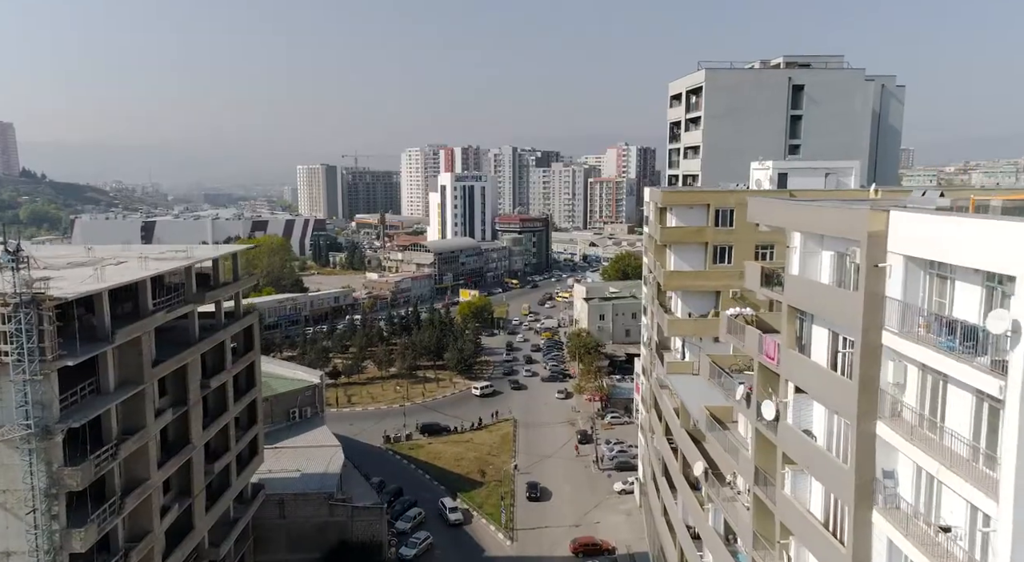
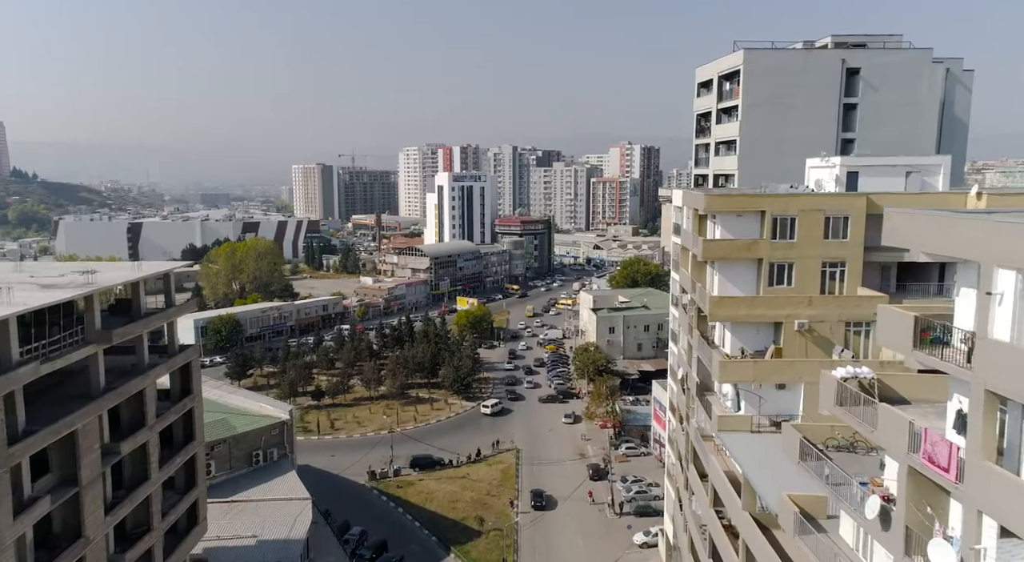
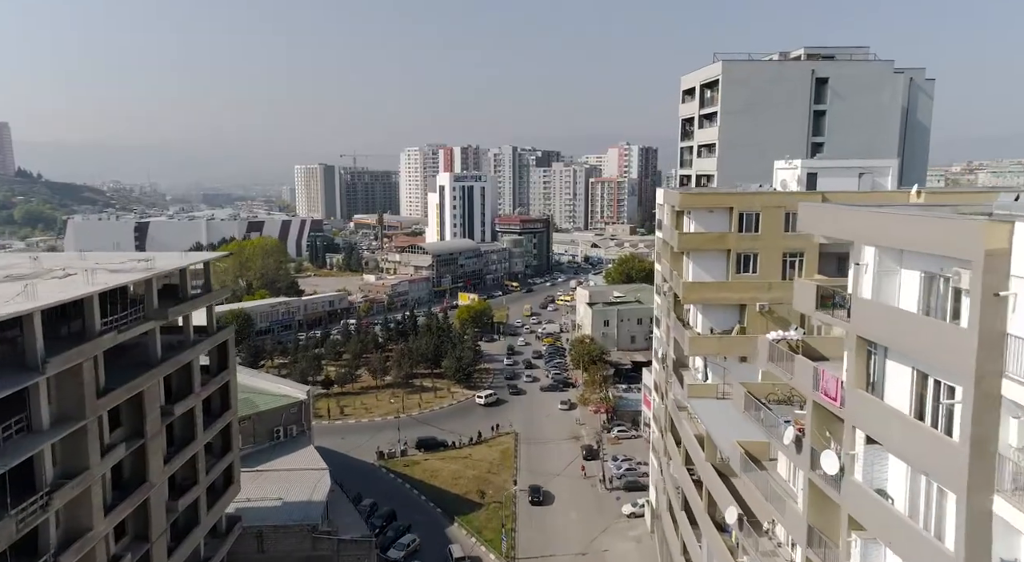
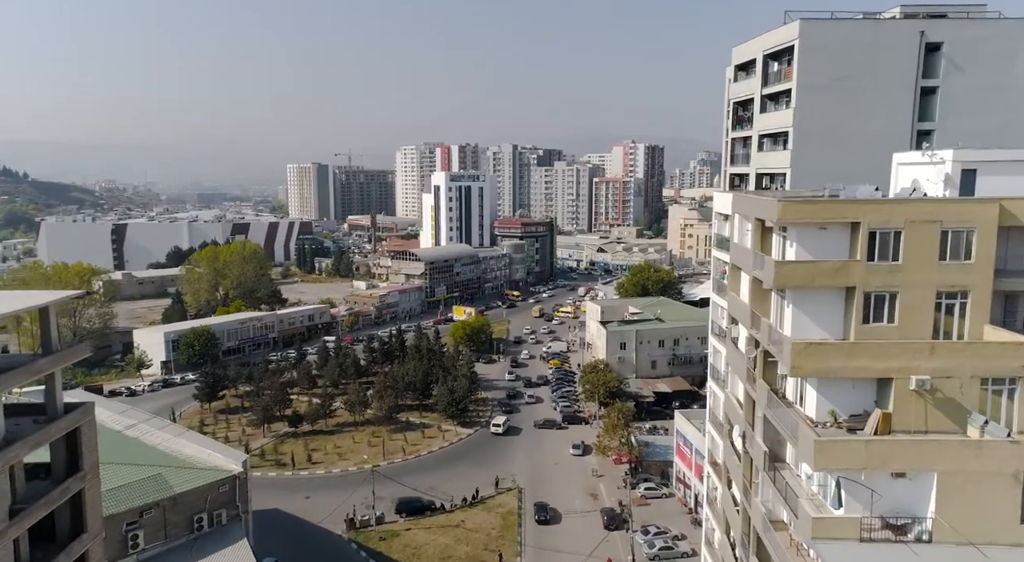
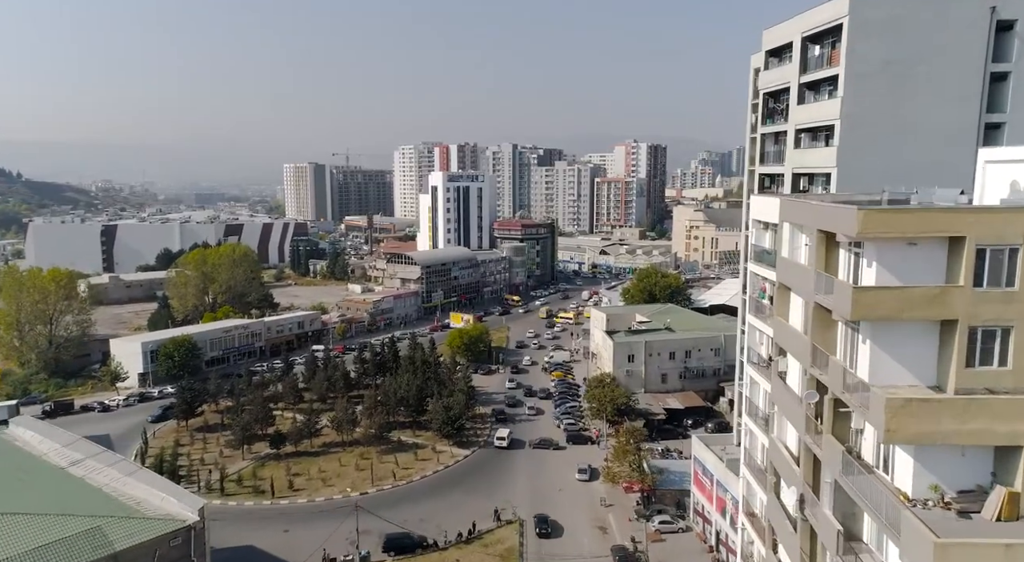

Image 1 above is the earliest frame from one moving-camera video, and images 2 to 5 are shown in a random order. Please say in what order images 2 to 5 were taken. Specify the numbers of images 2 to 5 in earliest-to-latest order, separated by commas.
3, 2, 4, 5
